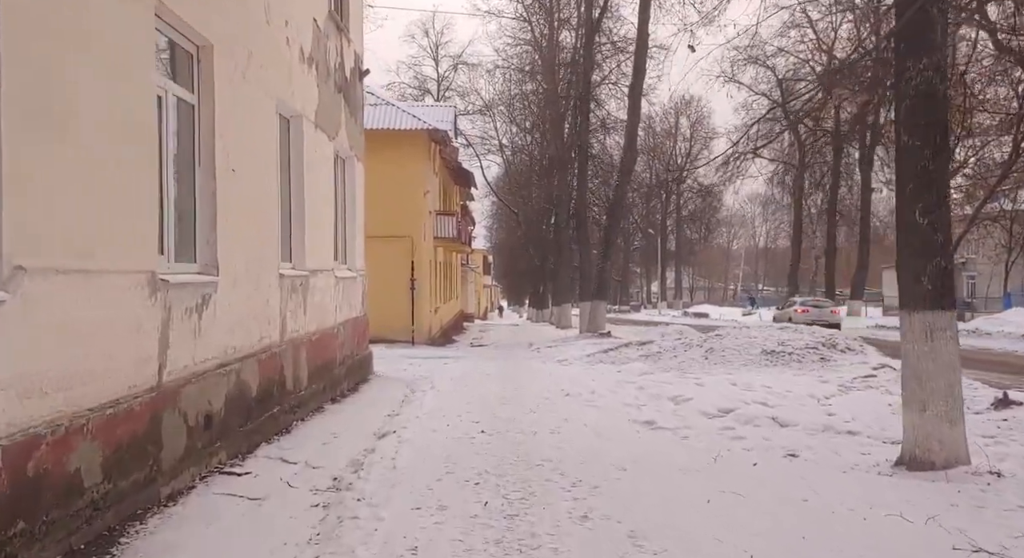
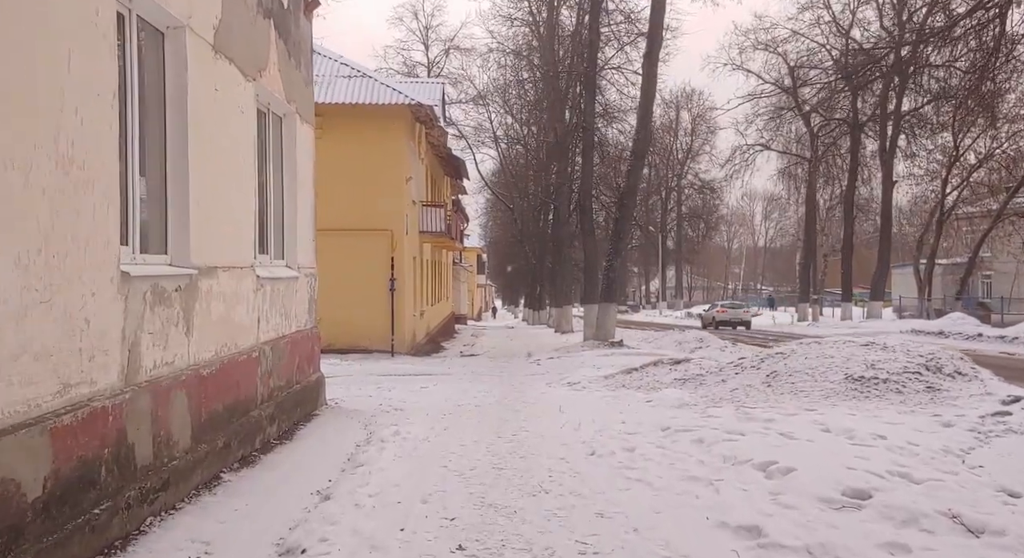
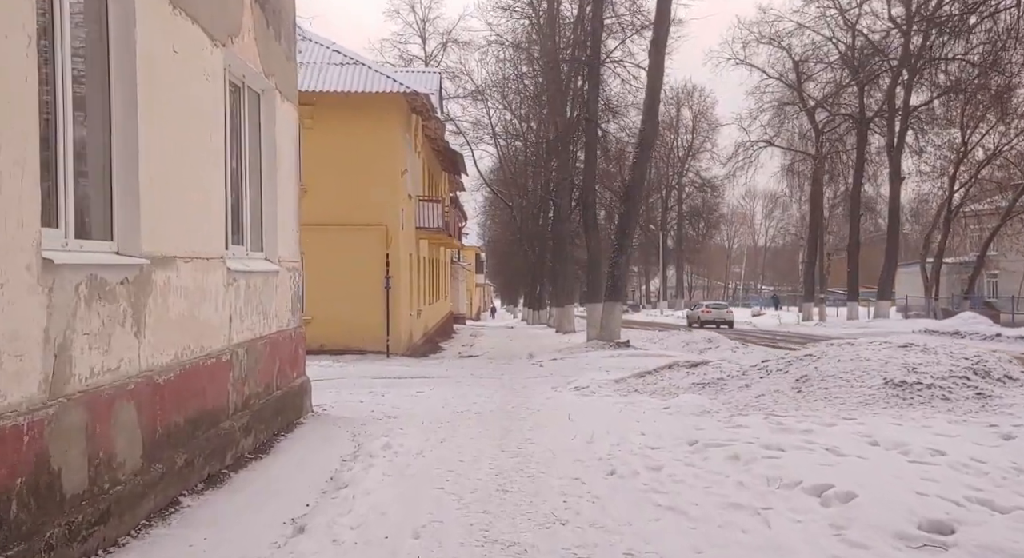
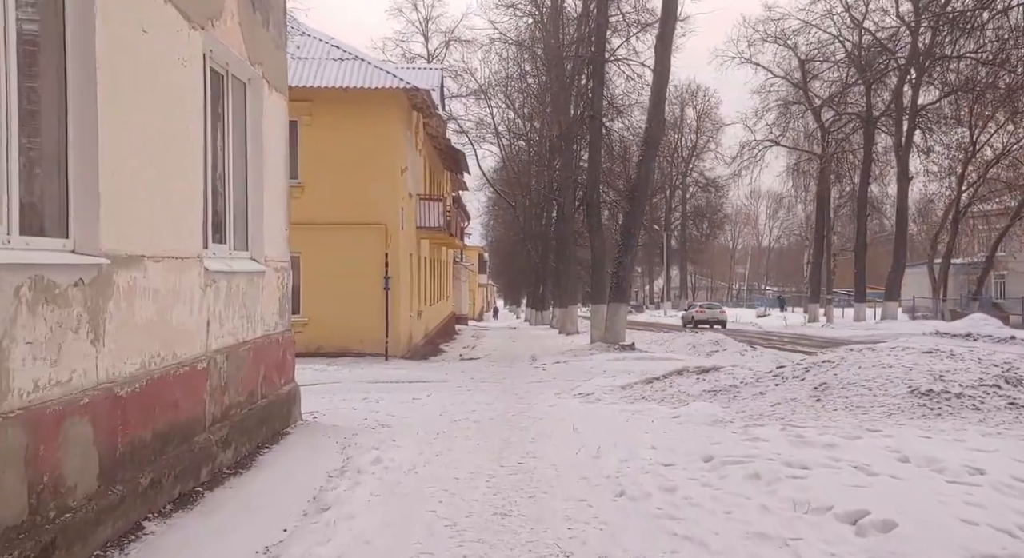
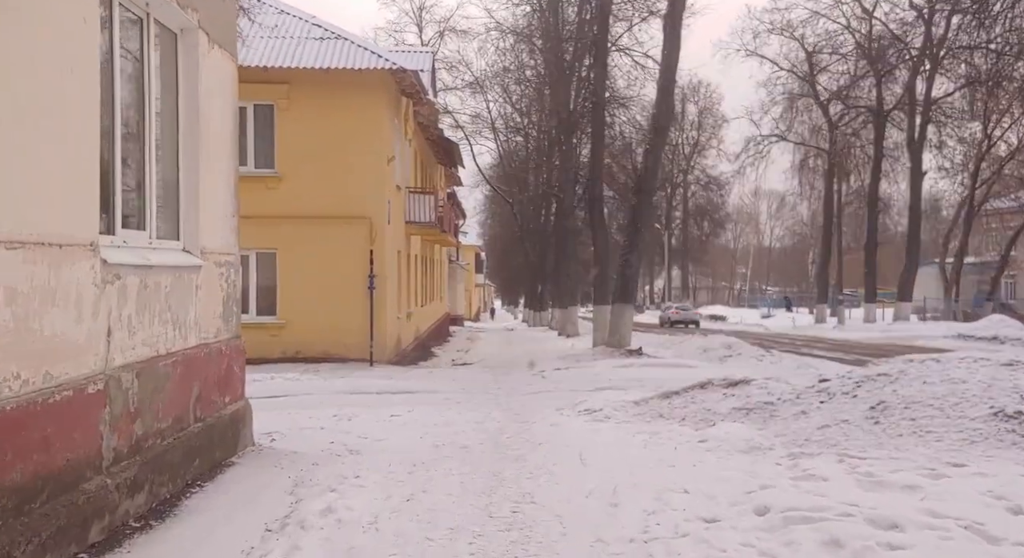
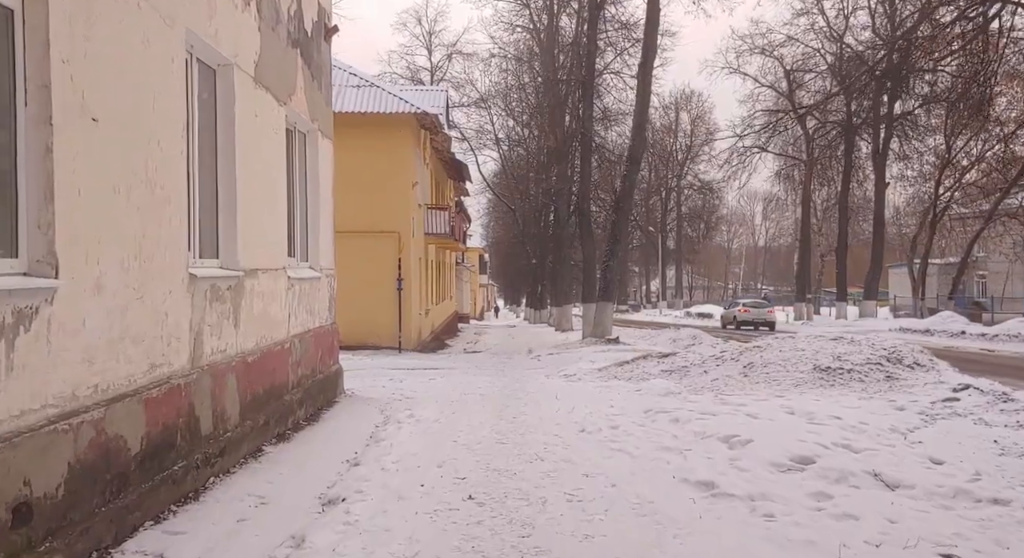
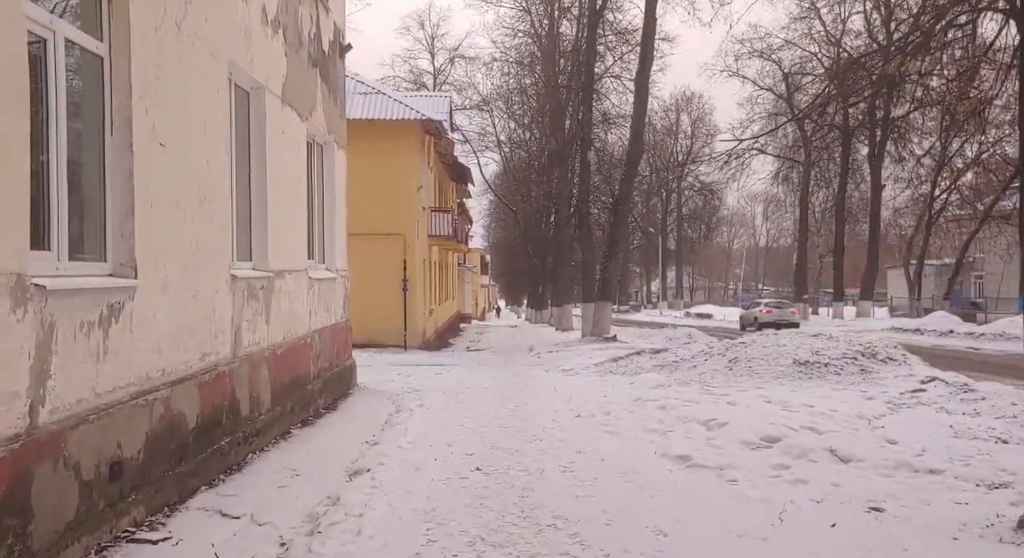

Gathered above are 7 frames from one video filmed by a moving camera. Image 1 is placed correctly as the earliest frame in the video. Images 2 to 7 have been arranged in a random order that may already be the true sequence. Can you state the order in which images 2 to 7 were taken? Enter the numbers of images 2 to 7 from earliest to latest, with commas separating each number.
7, 6, 2, 3, 4, 5
